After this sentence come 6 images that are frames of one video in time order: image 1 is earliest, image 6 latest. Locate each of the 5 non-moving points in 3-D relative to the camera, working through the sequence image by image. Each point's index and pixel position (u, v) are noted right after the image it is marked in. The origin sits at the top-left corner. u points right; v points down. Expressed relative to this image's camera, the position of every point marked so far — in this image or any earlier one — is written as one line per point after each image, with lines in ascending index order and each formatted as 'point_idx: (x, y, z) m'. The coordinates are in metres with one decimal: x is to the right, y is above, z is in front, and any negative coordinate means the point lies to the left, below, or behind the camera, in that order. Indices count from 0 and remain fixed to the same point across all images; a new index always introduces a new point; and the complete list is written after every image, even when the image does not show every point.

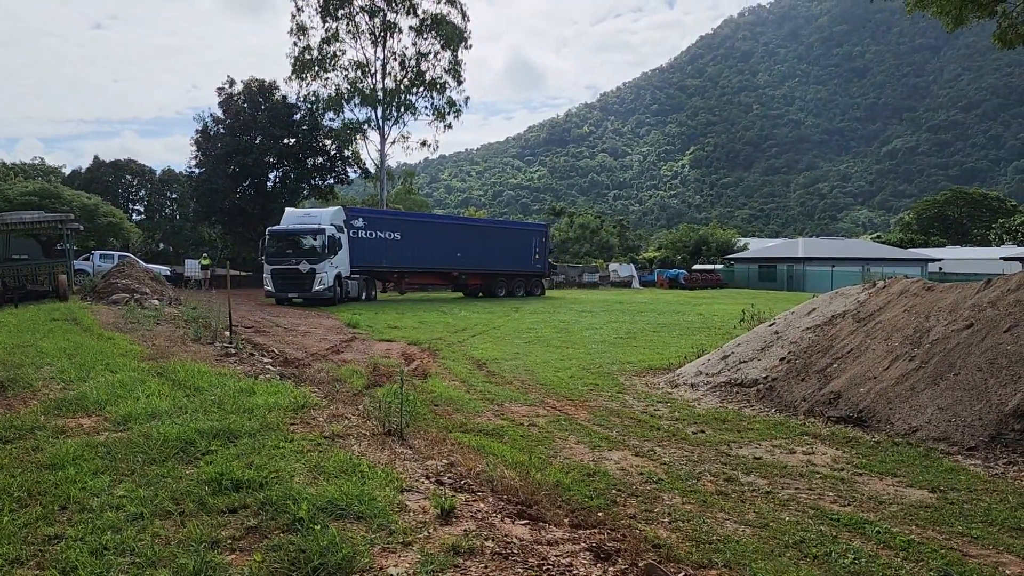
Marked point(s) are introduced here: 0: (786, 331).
0: (+3.6, -0.6, +10.8) m
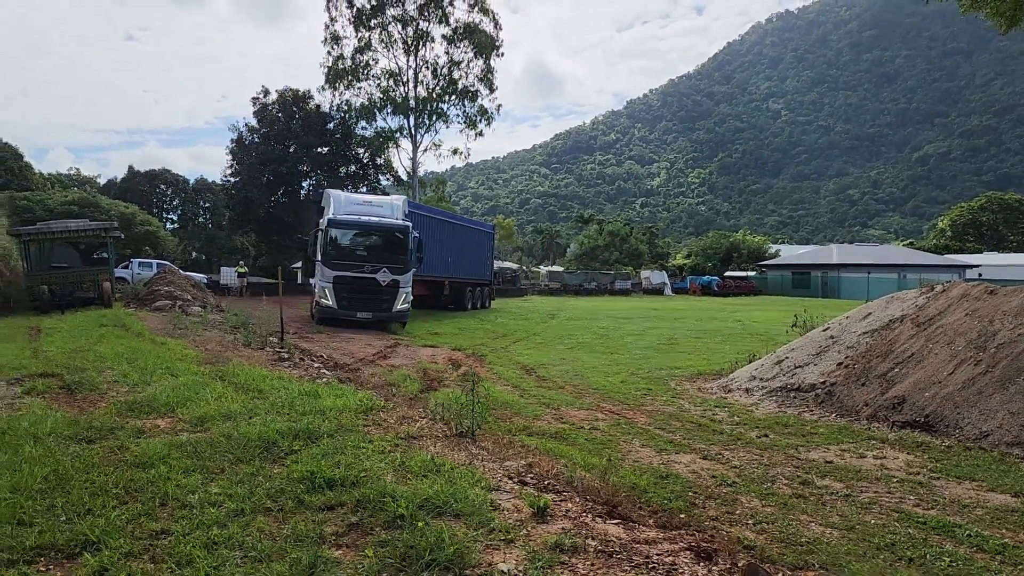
0: (+4.3, -0.6, +10.7) m
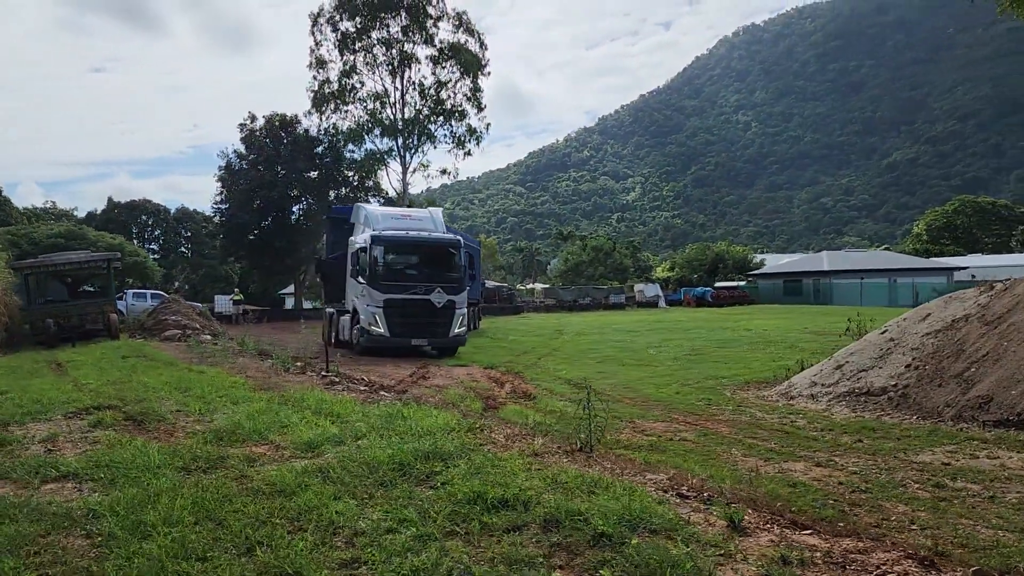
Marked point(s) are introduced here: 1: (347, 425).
0: (+5.1, -0.6, +10.6) m
1: (-1.5, -1.2, +7.2) m
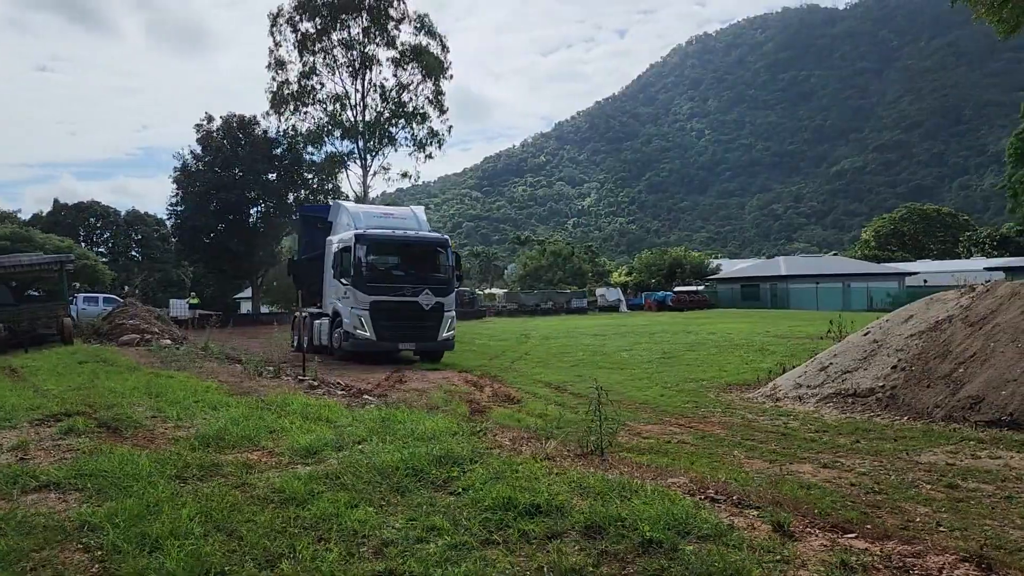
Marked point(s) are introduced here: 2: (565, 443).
0: (+4.9, -0.7, +10.7) m
1: (-1.5, -1.2, +6.9) m
2: (+0.4, -1.2, +6.3) m
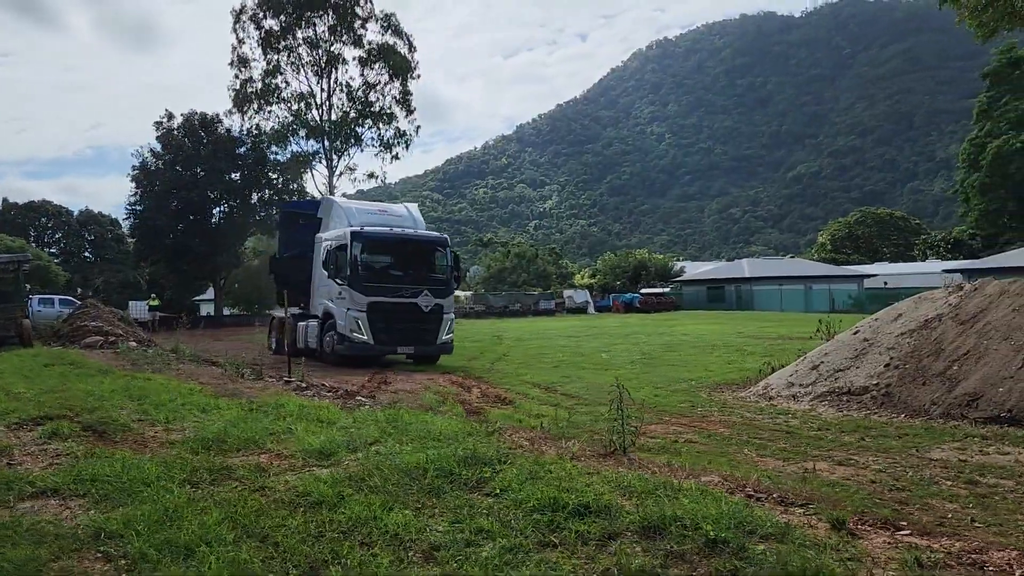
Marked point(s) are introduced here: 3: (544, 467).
0: (+4.8, -0.6, +10.8) m
1: (-1.4, -1.2, +6.7) m
2: (+0.5, -1.2, +6.2) m
3: (+0.2, -1.1, +4.8) m
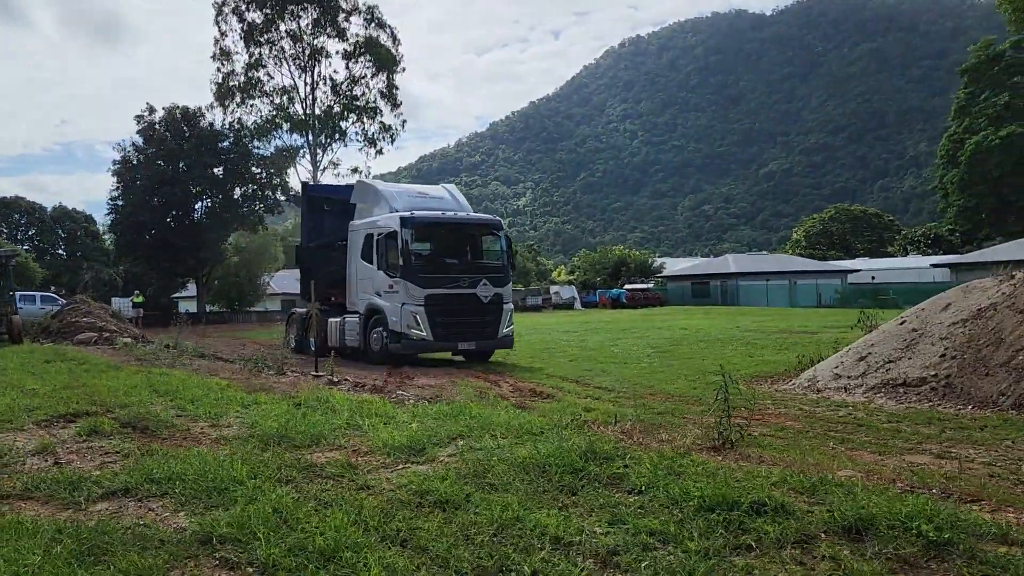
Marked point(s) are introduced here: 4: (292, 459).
0: (+5.3, -0.5, +10.5) m
1: (-0.7, -1.1, +6.3) m
2: (+1.2, -1.1, +5.8) m
3: (+0.9, -1.0, +4.5) m
4: (-1.4, -1.1, +5.3) m
